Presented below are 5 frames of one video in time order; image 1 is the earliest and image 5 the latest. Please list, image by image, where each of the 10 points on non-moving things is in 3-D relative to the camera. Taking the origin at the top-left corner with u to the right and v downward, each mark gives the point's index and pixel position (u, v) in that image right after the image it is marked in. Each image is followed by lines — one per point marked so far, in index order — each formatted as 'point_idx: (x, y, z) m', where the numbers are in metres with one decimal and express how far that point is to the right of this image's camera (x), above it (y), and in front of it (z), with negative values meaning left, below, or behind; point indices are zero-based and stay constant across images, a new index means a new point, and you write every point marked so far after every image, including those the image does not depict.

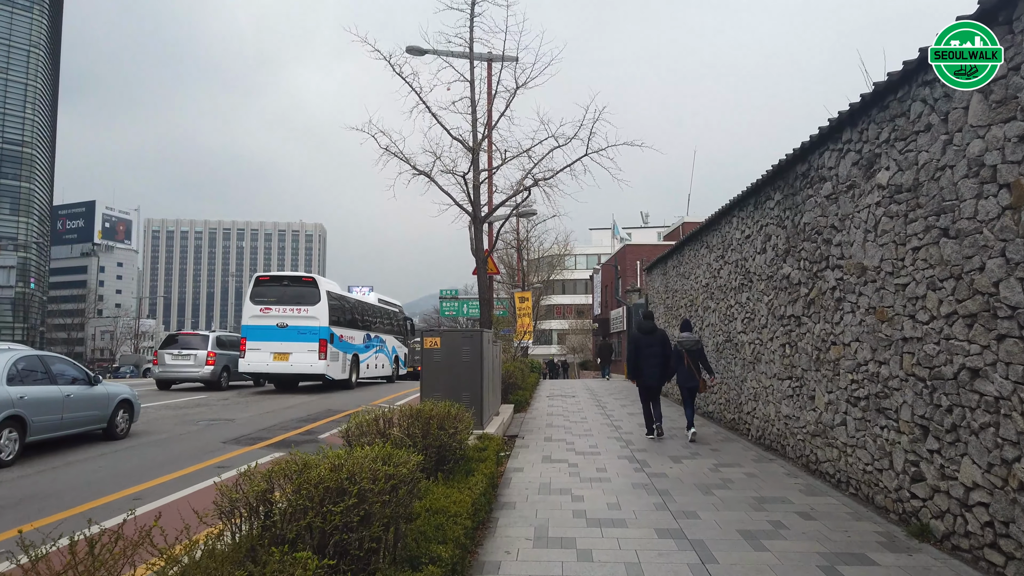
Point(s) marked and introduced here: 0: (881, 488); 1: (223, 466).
0: (+3.3, -1.8, +5.9) m
1: (-3.9, -2.4, +8.7) m
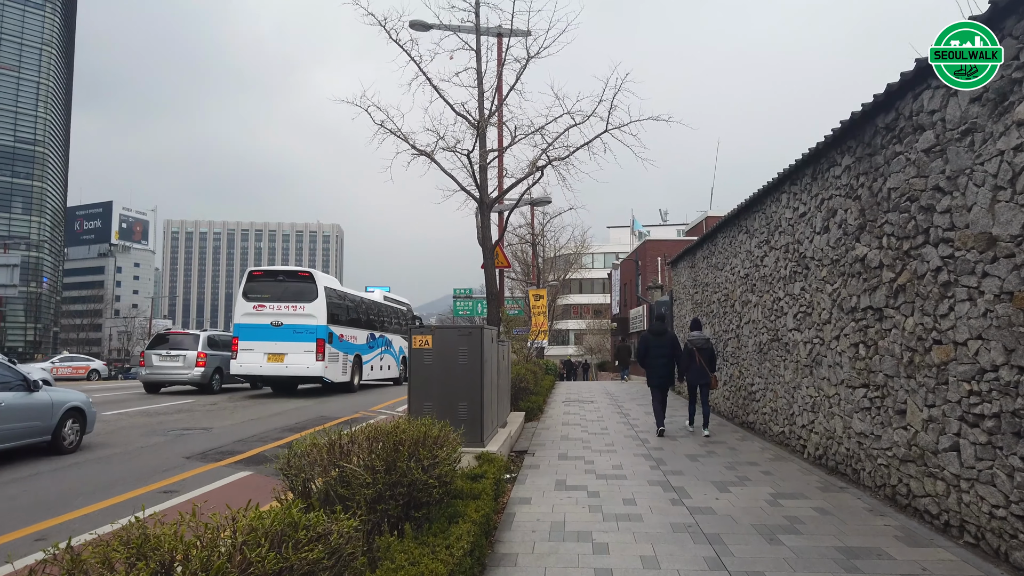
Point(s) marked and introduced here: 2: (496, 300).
0: (+3.3, -1.7, +4.3) m
1: (-3.8, -2.2, +7.2) m
2: (-0.4, -0.2, +13.2) m
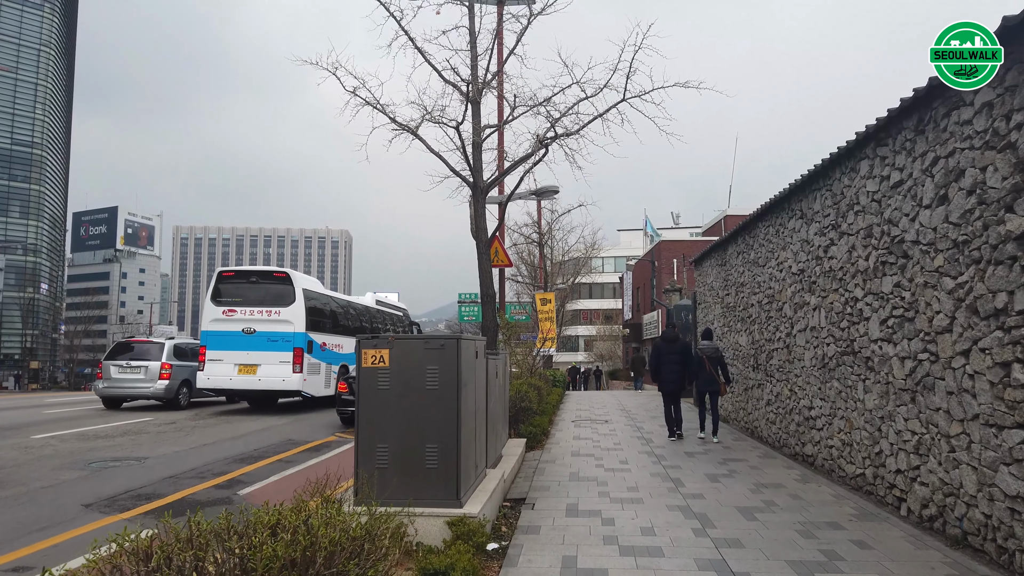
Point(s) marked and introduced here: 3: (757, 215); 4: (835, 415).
0: (+3.2, -1.6, +2.1) m
1: (-3.9, -2.2, +5.2) m
2: (-0.4, -0.2, +11.1) m
3: (+3.9, +1.2, +10.5) m
4: (+3.7, -1.5, +7.5) m
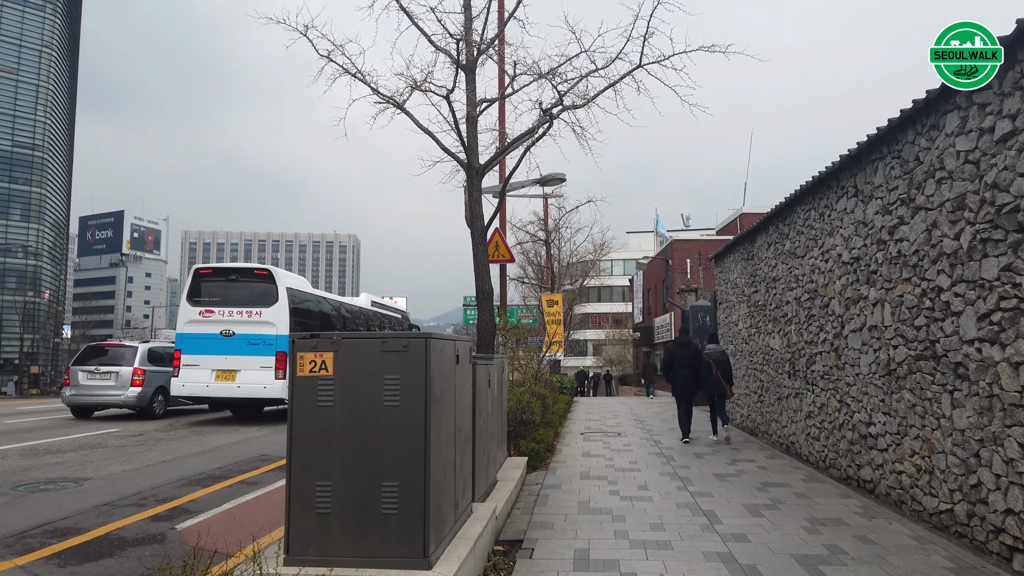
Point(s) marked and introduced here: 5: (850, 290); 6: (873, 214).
0: (+3.1, -1.4, +0.7) m
1: (-3.9, -2.1, +3.8) m
2: (-0.4, -0.2, +9.7) m
3: (+3.9, +1.3, +9.1) m
4: (+3.7, -1.4, +6.1) m
5: (+3.8, 0.0, +7.3) m
6: (+3.7, +0.8, +6.7) m
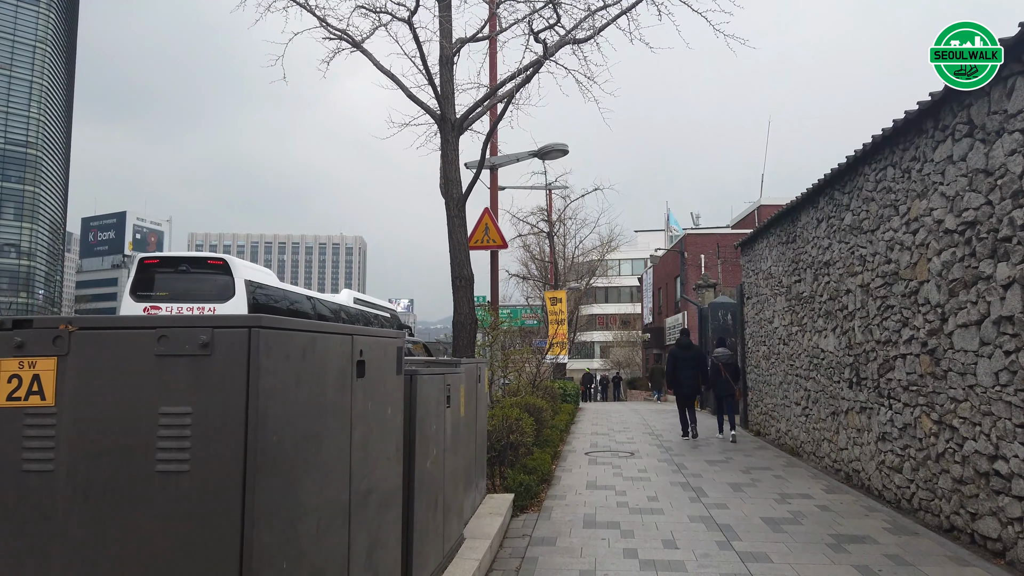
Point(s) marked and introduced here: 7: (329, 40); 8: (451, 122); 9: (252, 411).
0: (+2.8, -1.2, -1.4) m
1: (-4.2, -1.9, +1.8) m
2: (-0.5, 0.0, +7.7) m
3: (+3.7, +1.4, +7.0) m
4: (+3.5, -1.2, +4.0) m
5: (+3.6, +0.2, +5.2) m
6: (+3.5, +0.9, +4.7) m
7: (-2.1, +2.9, +7.6) m
8: (-0.7, +2.0, +8.0) m
9: (-0.7, -0.3, +1.9) m
